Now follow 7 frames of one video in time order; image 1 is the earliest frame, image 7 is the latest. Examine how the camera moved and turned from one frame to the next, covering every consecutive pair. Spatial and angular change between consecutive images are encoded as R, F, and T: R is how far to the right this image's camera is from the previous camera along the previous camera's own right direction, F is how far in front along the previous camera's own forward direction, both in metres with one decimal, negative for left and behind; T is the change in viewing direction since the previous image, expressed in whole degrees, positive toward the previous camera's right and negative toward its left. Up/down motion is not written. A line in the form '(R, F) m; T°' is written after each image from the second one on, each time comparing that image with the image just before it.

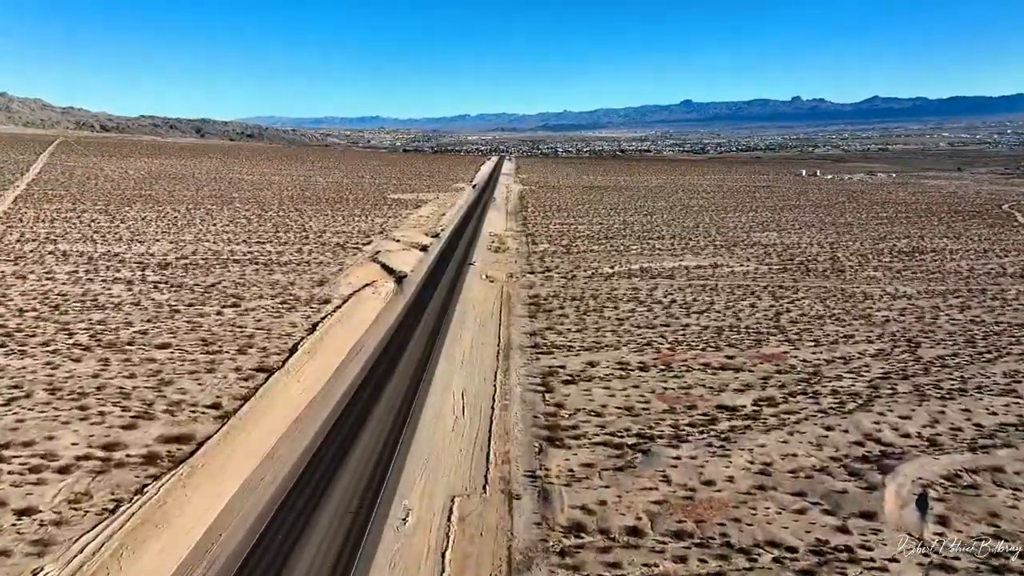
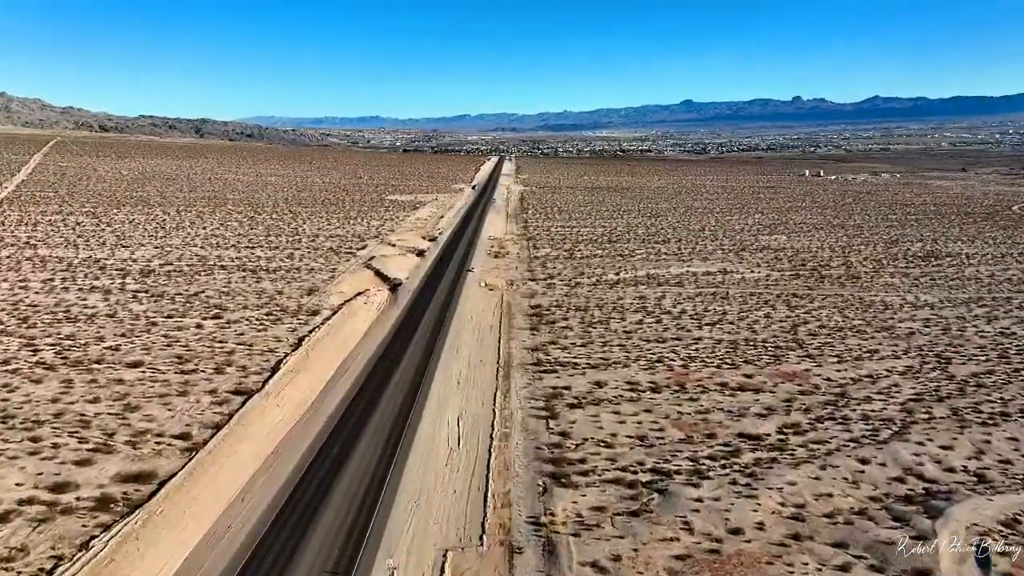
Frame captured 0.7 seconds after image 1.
(0.0, +1.1) m; 0°
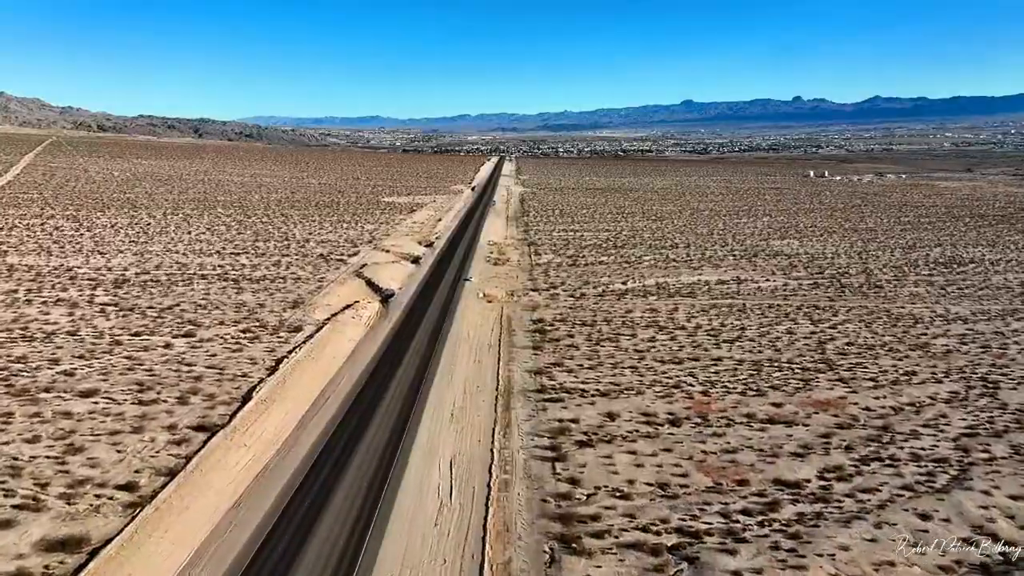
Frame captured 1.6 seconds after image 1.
(0.0, +1.4) m; 0°
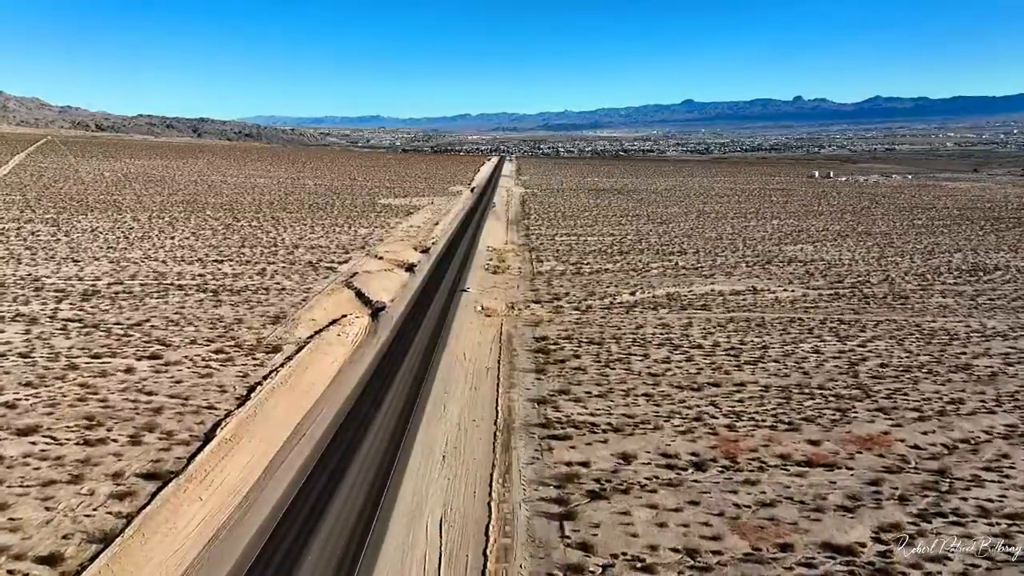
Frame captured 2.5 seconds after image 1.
(0.0, +1.4) m; 0°
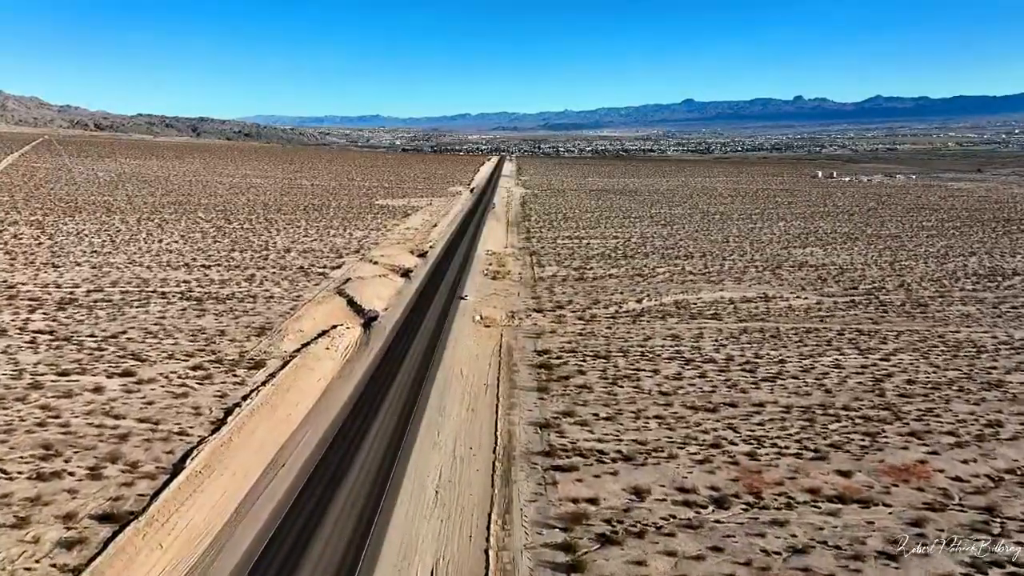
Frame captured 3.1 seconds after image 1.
(0.0, +0.9) m; 0°
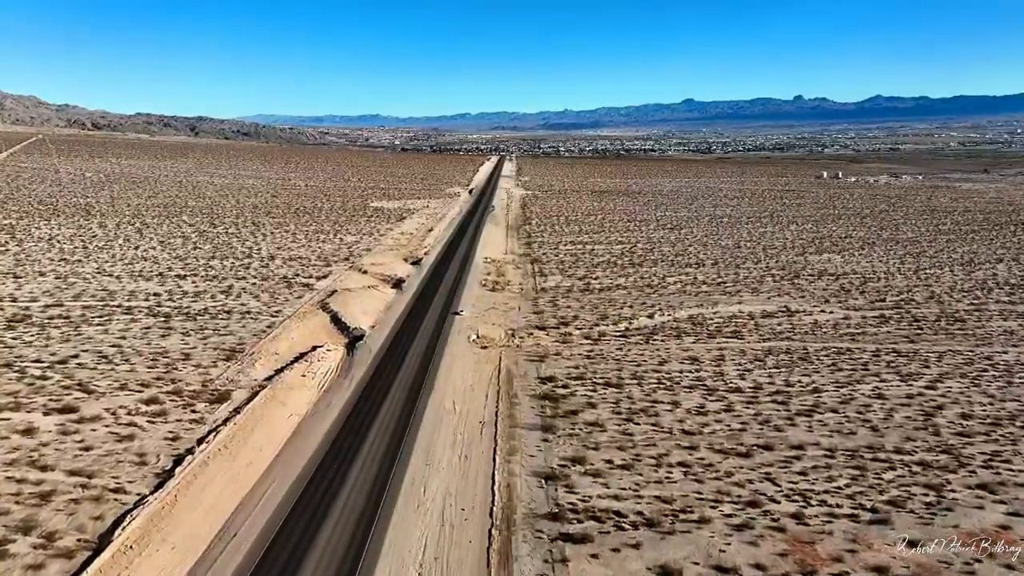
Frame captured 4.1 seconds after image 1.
(0.0, +1.6) m; 0°
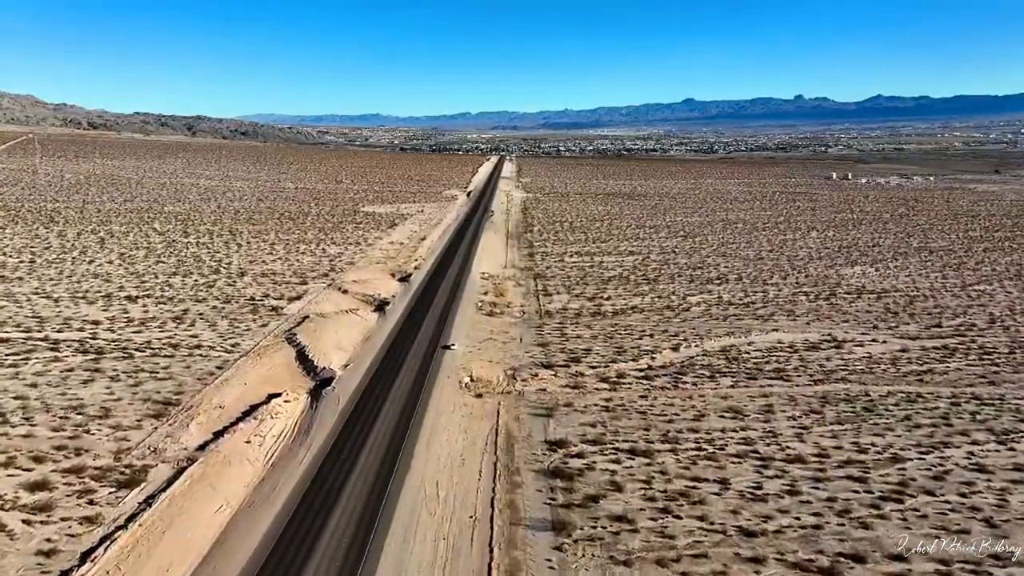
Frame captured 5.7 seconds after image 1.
(0.0, +2.7) m; 0°
